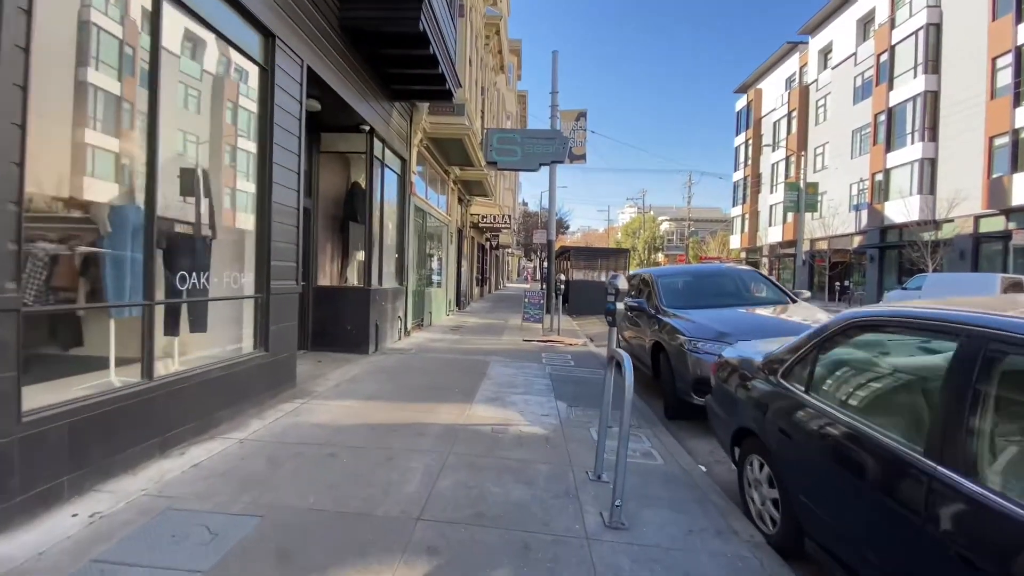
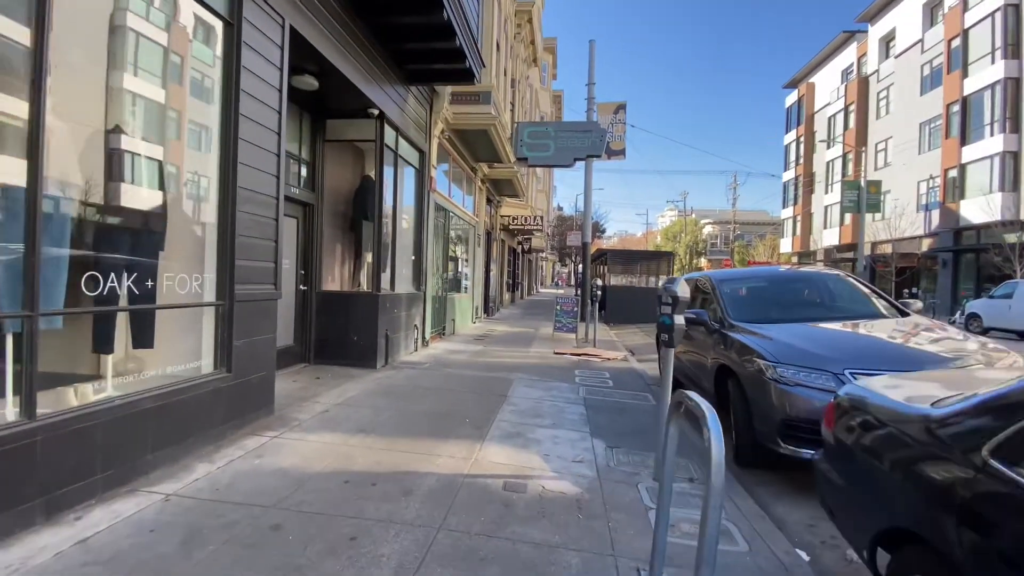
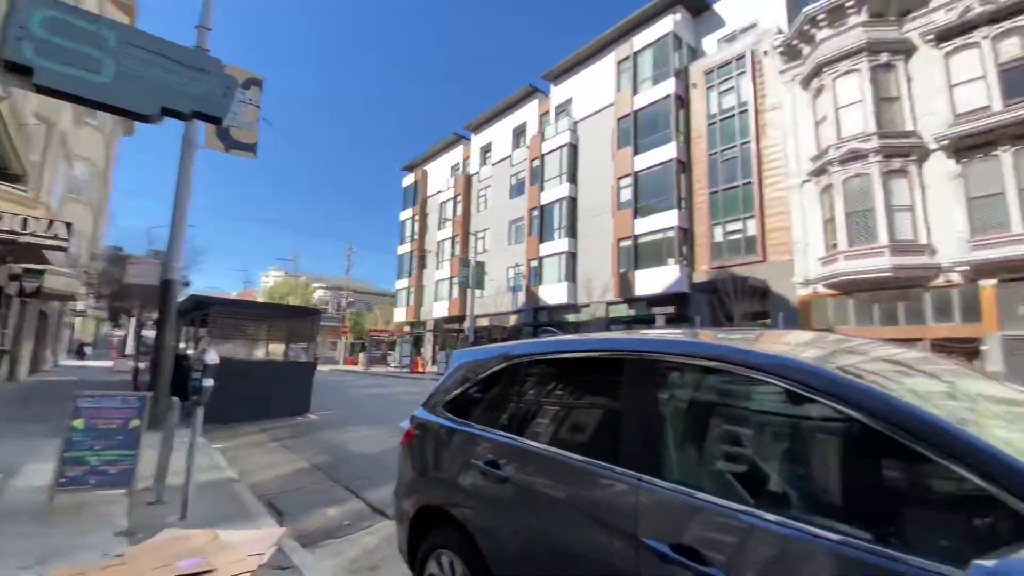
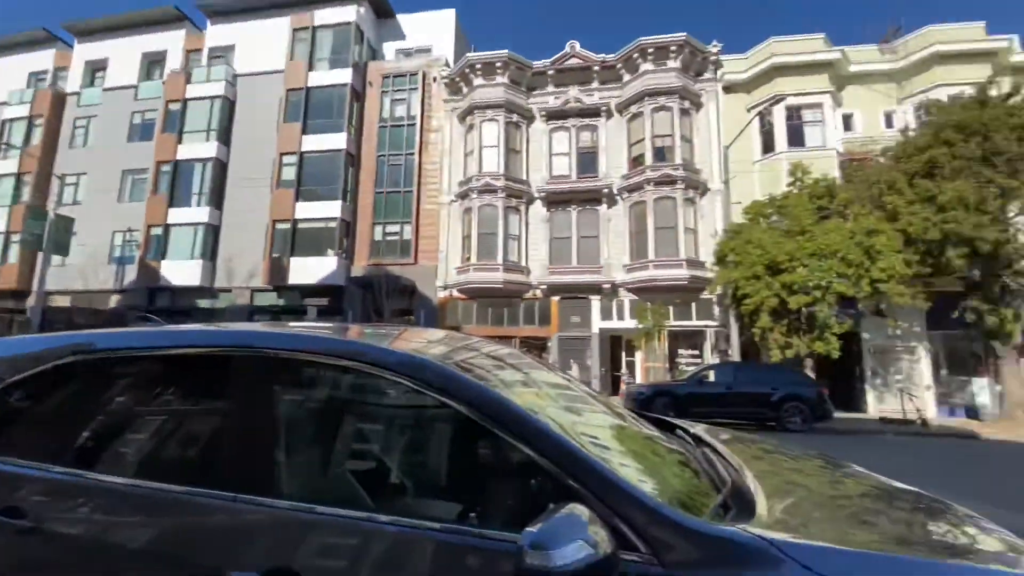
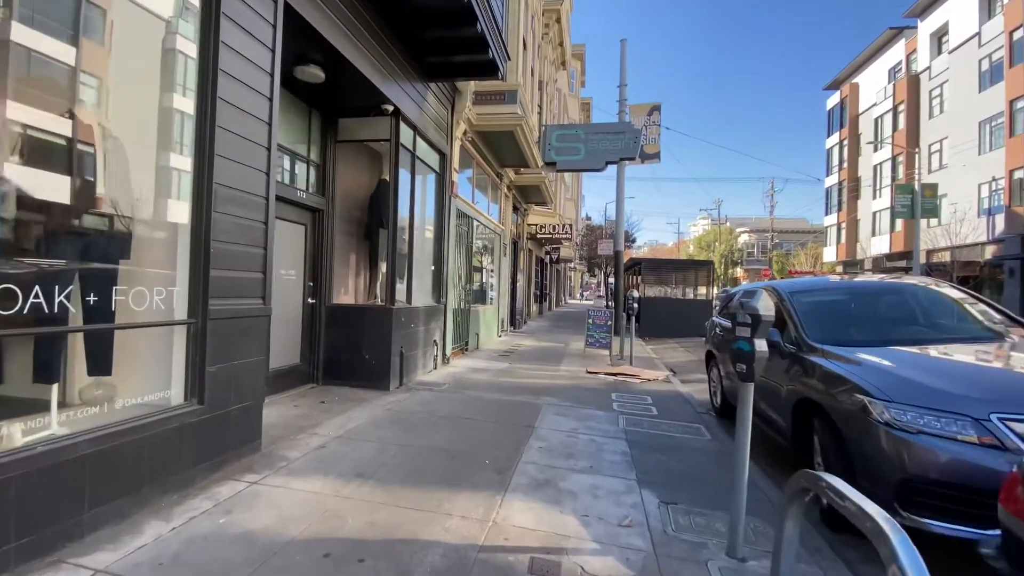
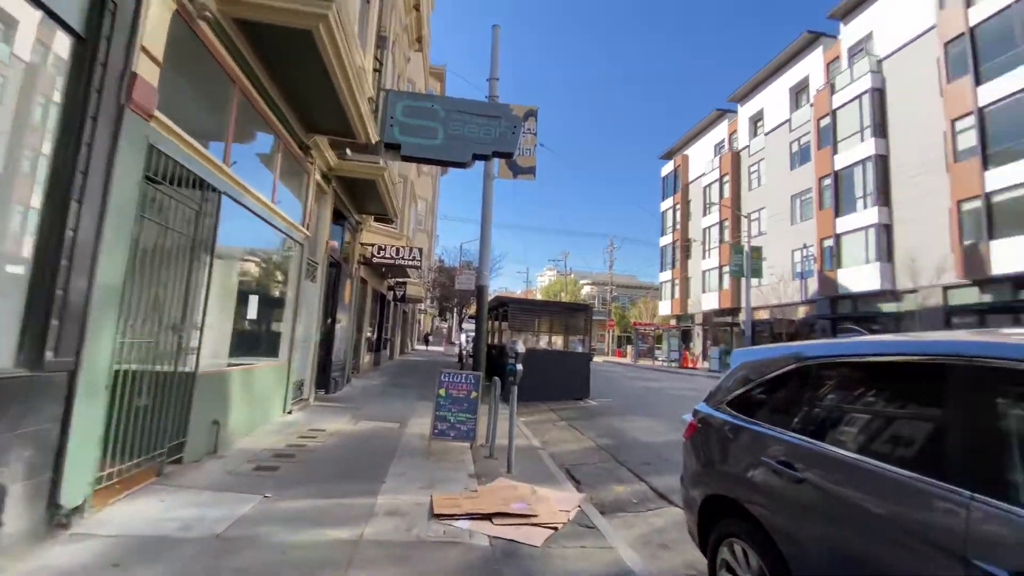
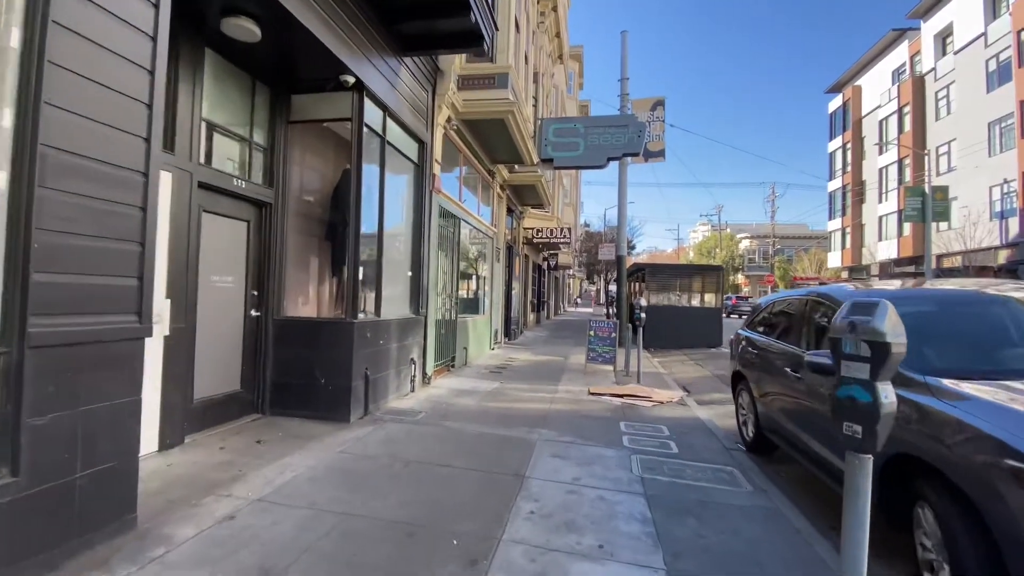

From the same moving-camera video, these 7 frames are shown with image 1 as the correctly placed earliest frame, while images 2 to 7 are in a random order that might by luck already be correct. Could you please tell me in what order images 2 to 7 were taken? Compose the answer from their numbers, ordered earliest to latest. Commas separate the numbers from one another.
2, 5, 7, 6, 3, 4
